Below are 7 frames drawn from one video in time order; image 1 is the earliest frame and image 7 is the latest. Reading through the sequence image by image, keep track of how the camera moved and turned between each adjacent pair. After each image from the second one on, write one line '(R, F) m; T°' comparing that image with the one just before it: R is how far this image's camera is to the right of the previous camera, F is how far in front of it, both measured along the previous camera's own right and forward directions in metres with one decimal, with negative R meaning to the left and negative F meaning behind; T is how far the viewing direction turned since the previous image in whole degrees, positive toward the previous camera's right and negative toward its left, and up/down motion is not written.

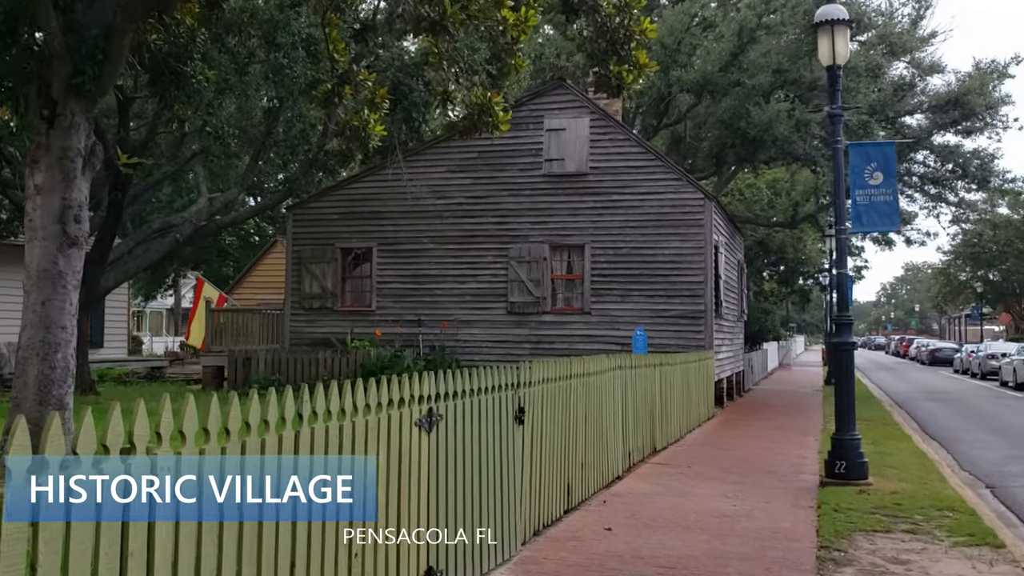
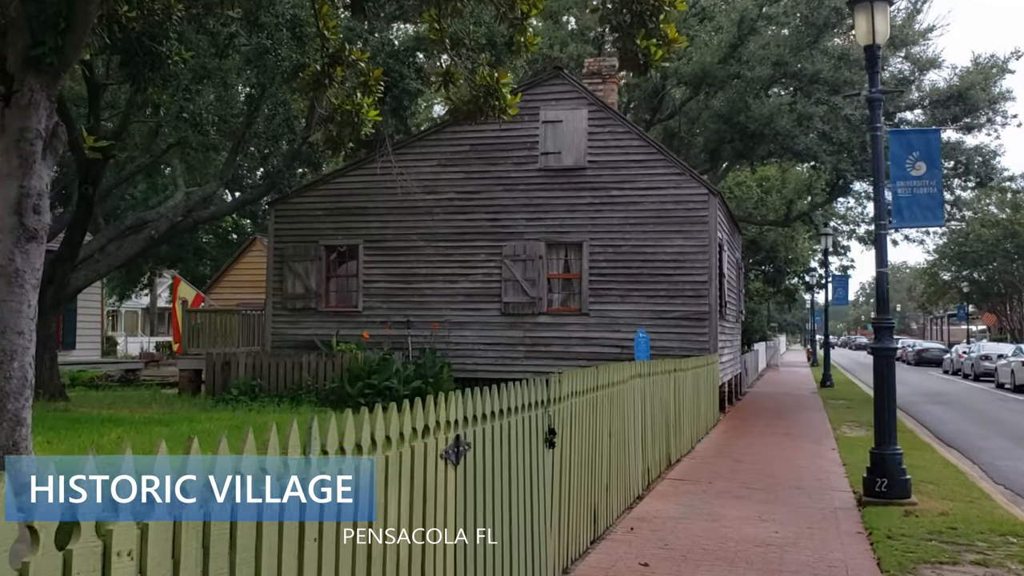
(-0.3, +0.9) m; +1°
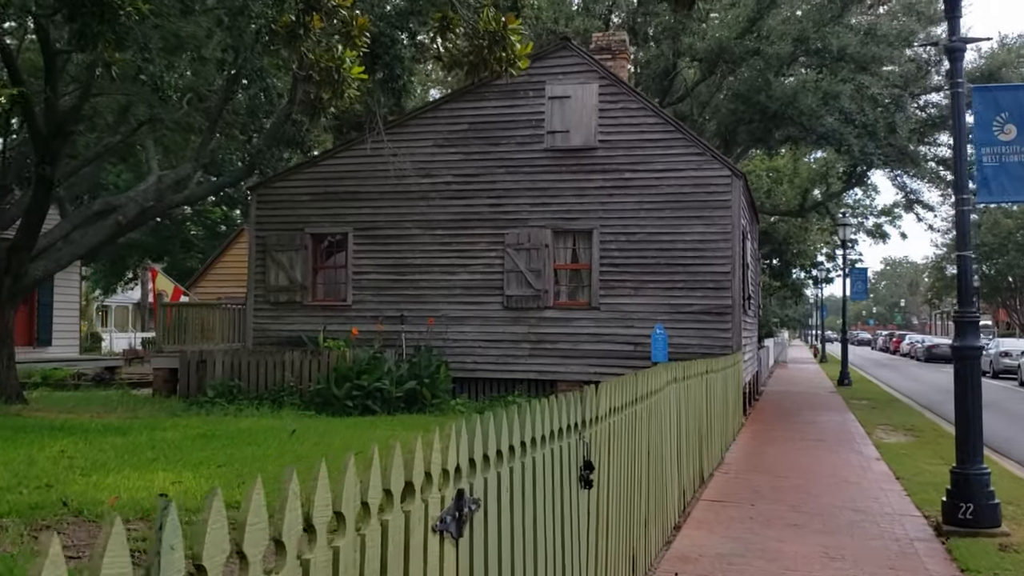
(-0.1, +1.6) m; 0°
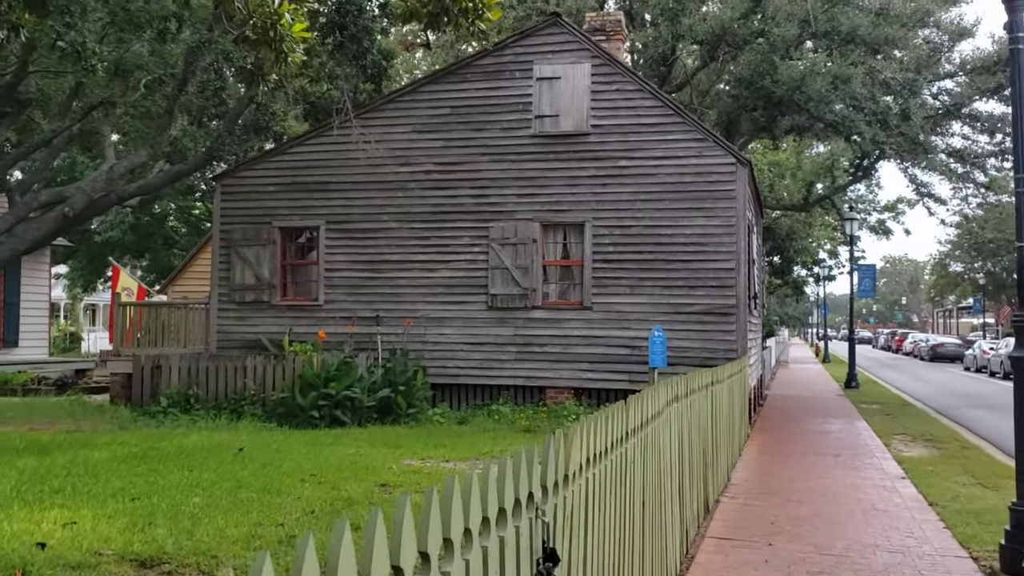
(+0.2, +1.4) m; 0°
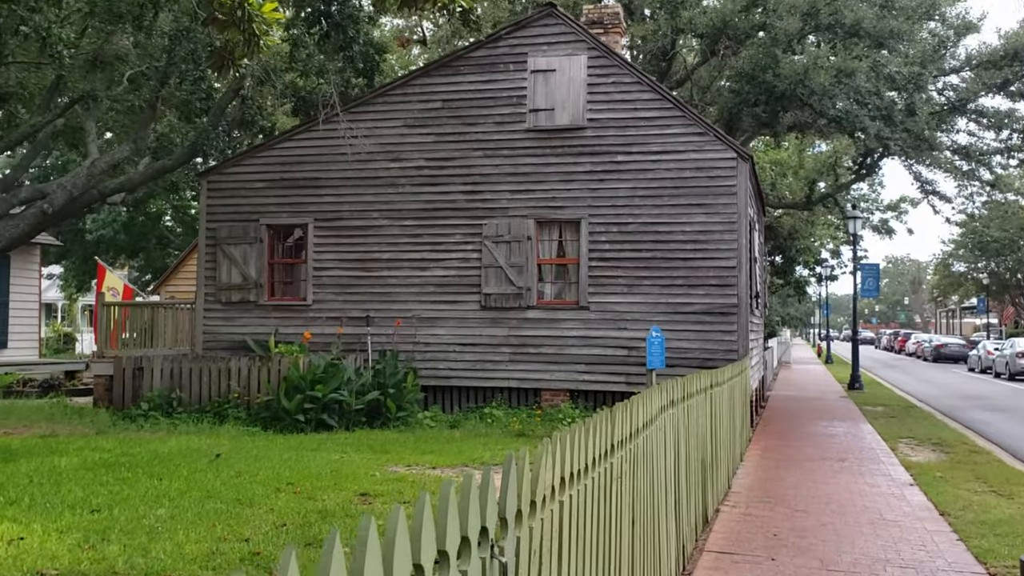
(+0.1, +0.5) m; 0°
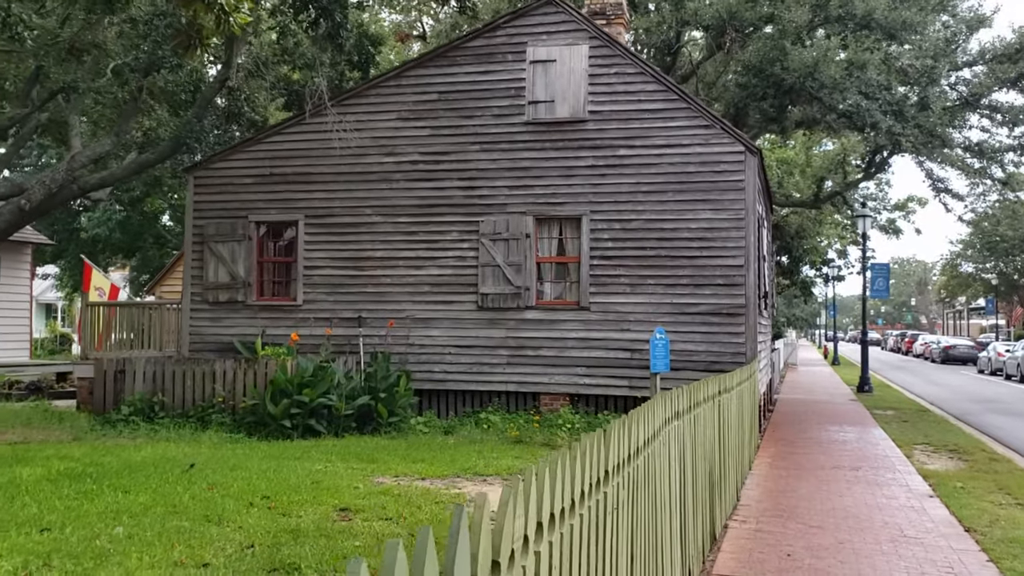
(+0.1, +0.6) m; 0°
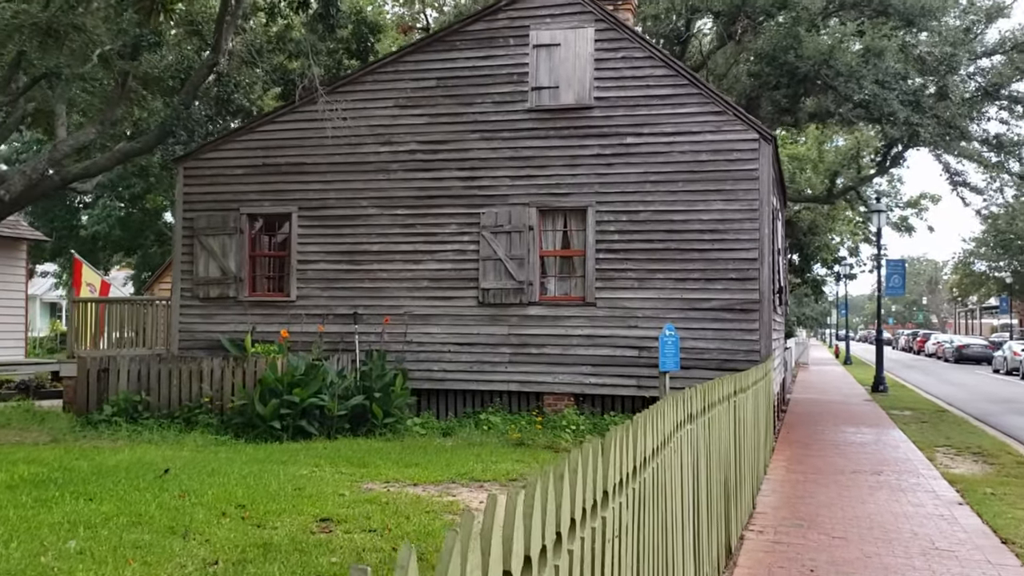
(+0.1, +0.6) m; -1°
